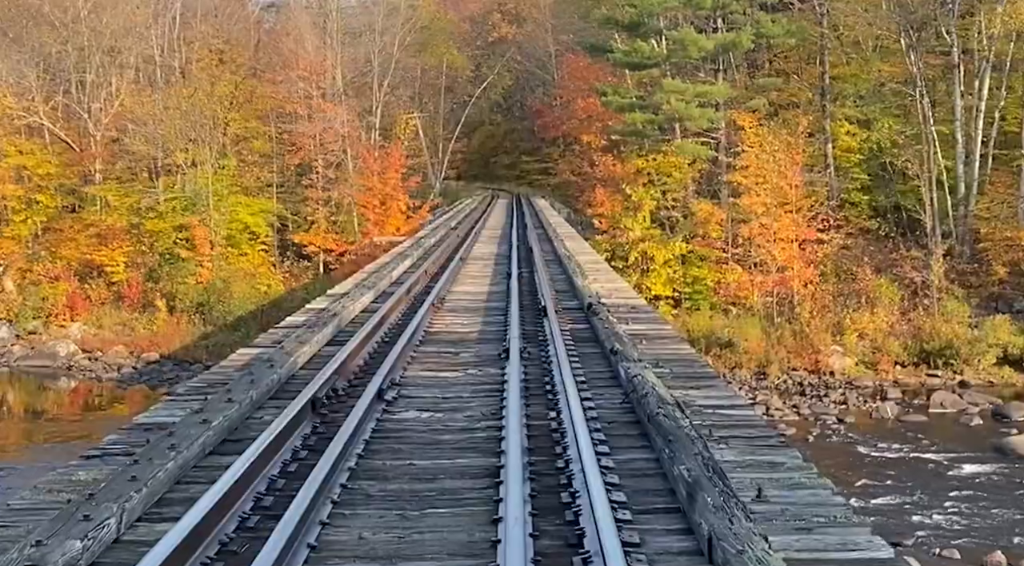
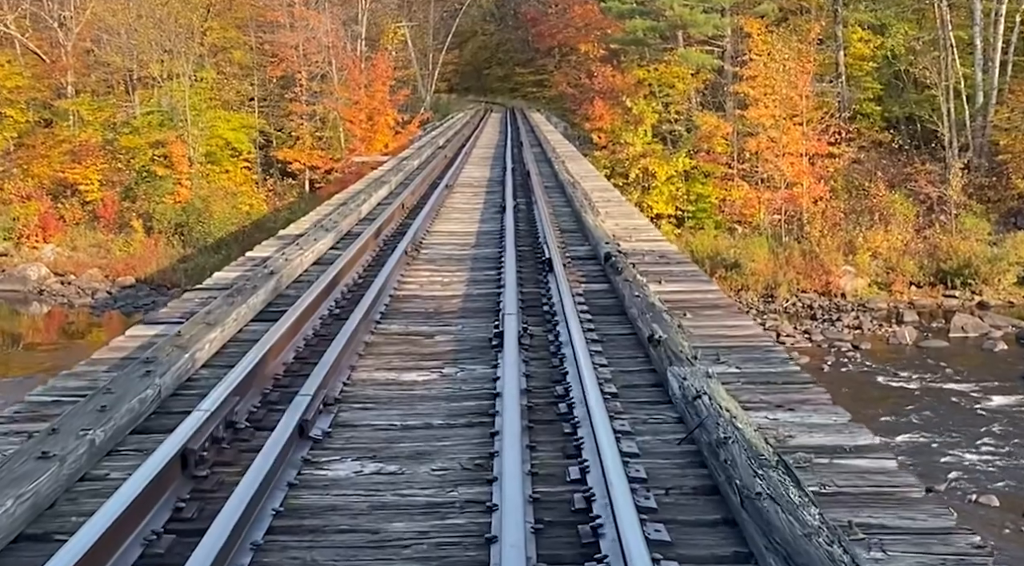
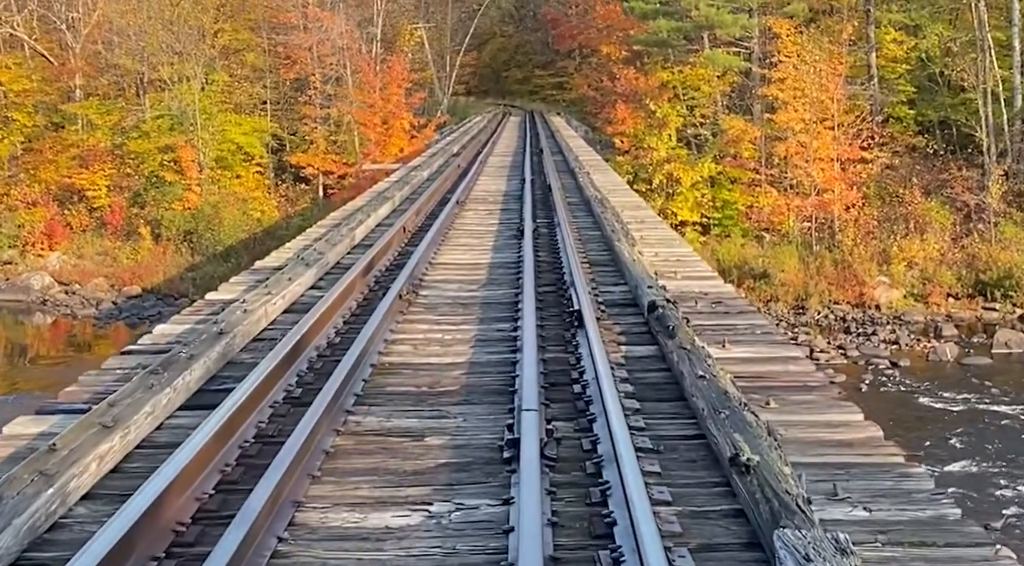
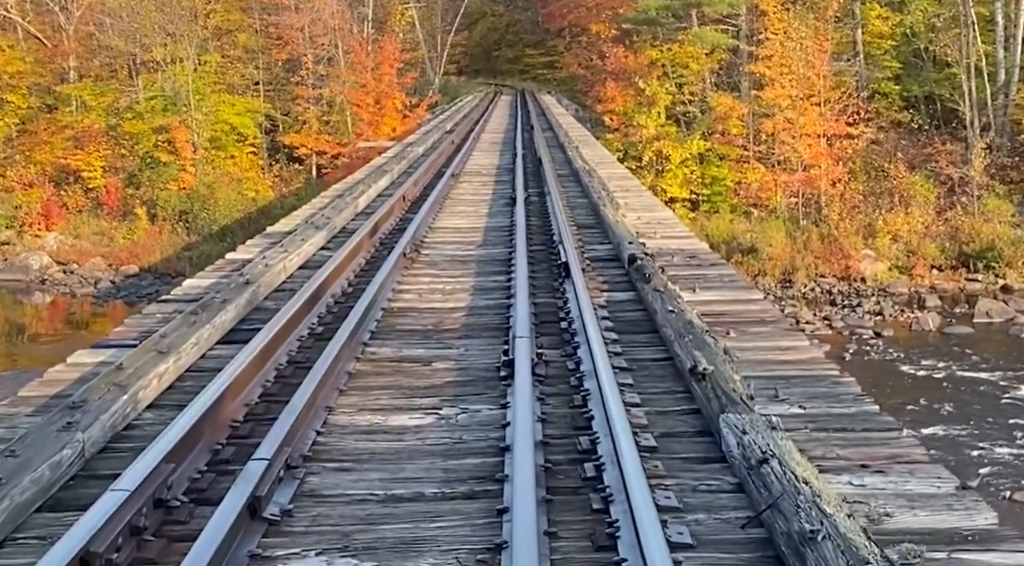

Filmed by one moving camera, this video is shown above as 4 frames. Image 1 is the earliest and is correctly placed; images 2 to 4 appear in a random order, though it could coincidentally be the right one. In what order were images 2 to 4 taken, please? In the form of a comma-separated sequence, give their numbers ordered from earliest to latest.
2, 4, 3
